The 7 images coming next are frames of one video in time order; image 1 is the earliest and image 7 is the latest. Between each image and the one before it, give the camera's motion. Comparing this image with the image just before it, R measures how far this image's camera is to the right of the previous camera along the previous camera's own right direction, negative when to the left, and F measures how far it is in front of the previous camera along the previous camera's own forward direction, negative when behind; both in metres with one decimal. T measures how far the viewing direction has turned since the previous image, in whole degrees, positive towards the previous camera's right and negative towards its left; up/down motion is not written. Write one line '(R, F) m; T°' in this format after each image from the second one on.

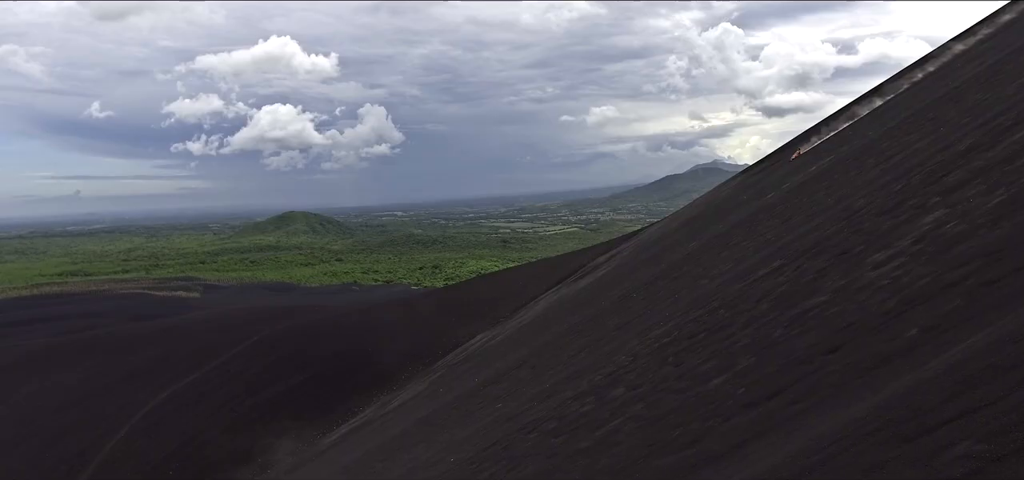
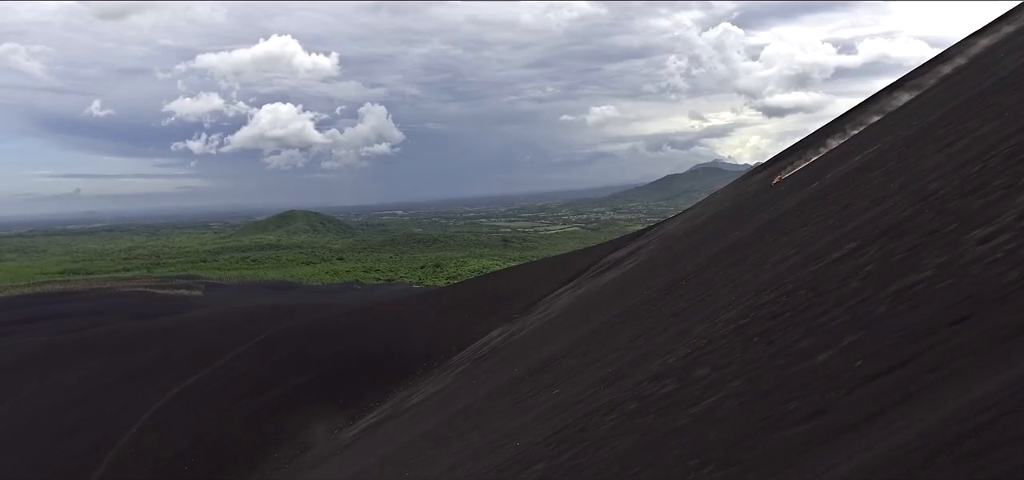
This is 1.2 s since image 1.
(-0.3, 0.0) m; 0°
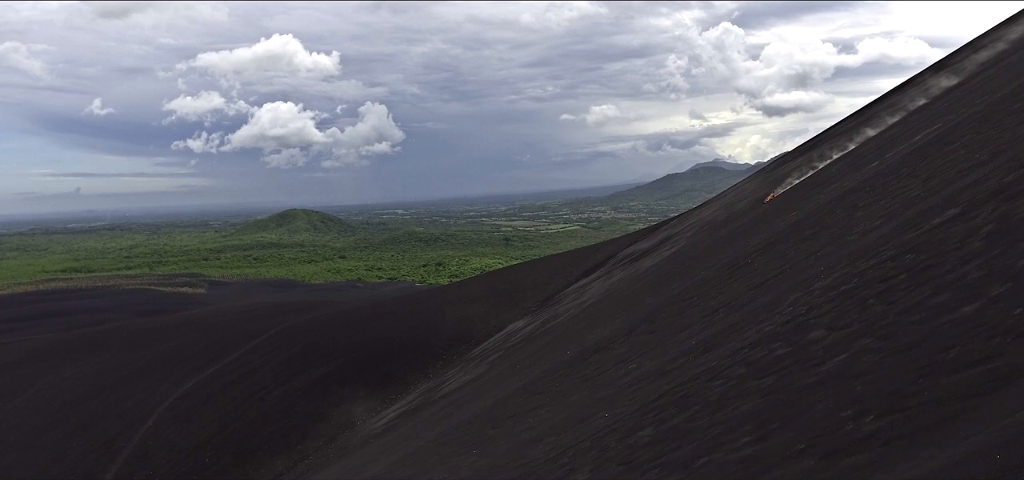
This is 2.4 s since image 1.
(-0.4, 0.0) m; 0°
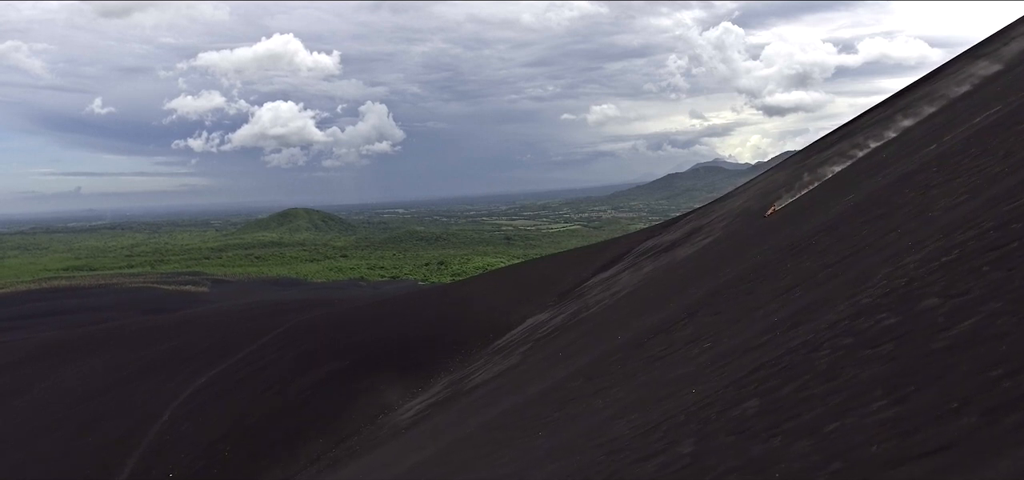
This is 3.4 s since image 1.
(-0.4, 0.0) m; 0°
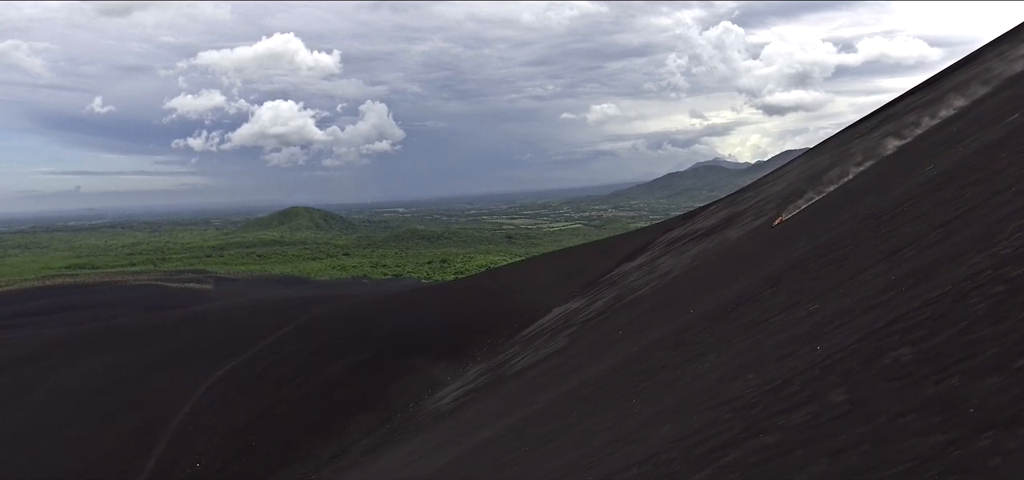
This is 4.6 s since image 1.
(-0.6, 0.0) m; 0°
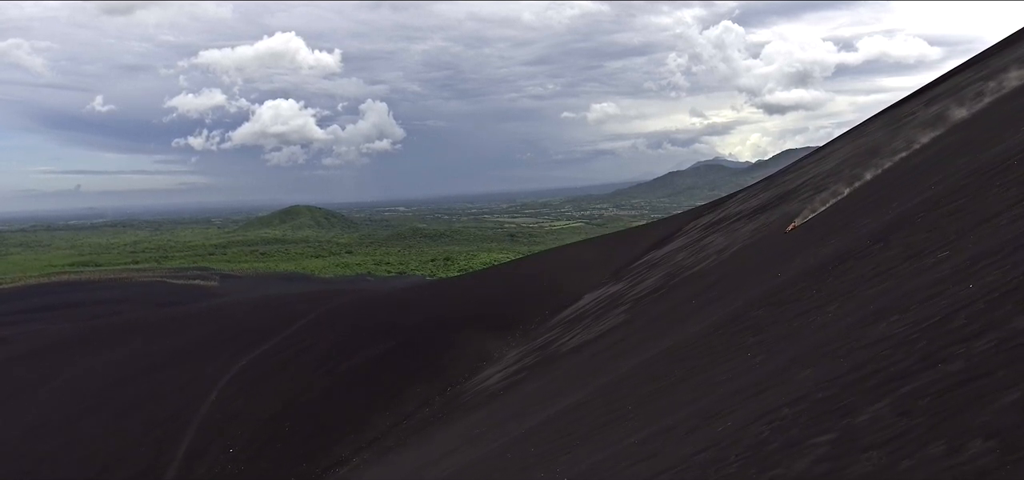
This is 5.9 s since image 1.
(-0.7, 0.0) m; 0°
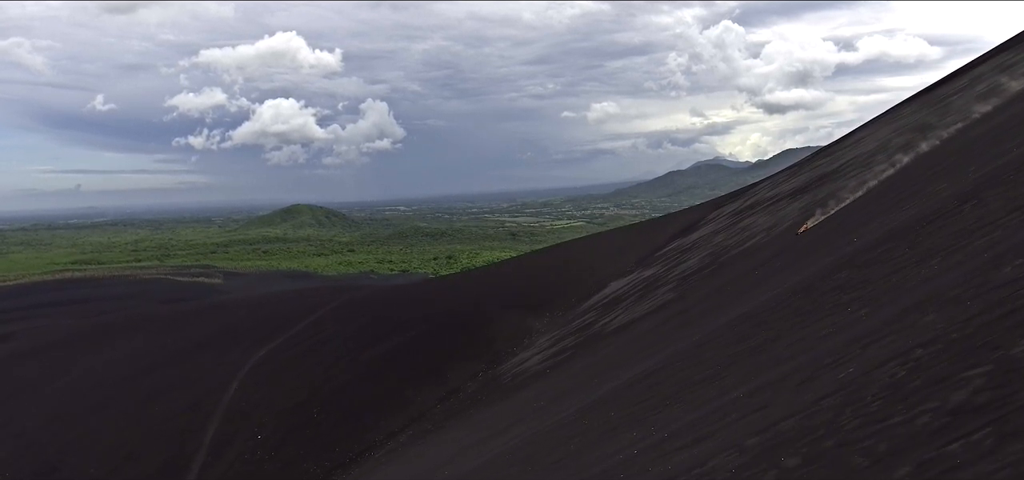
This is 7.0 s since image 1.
(-0.6, +0.1) m; 0°
